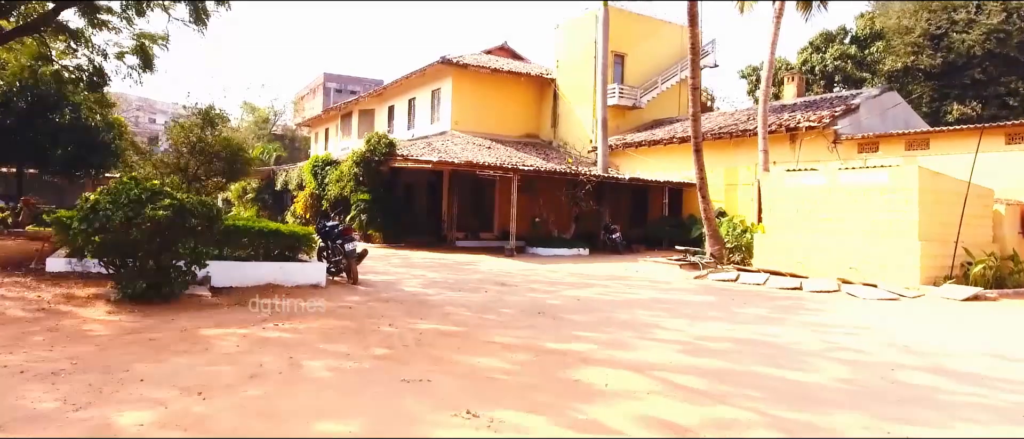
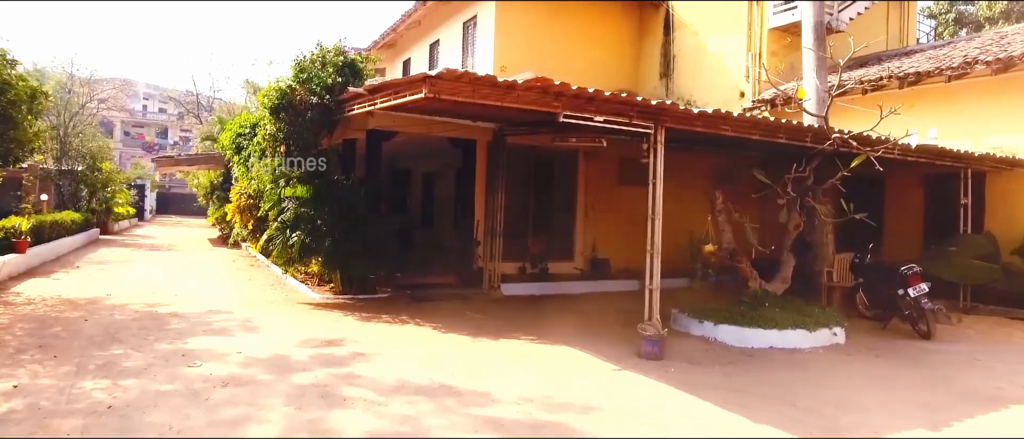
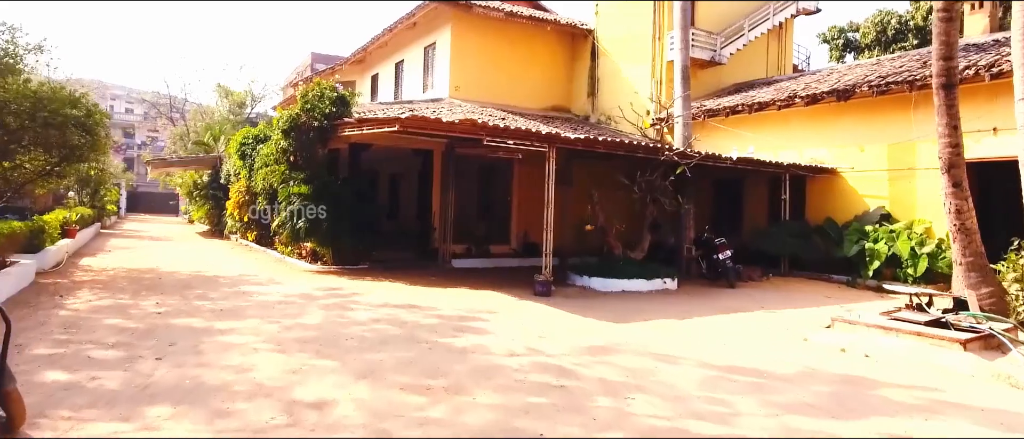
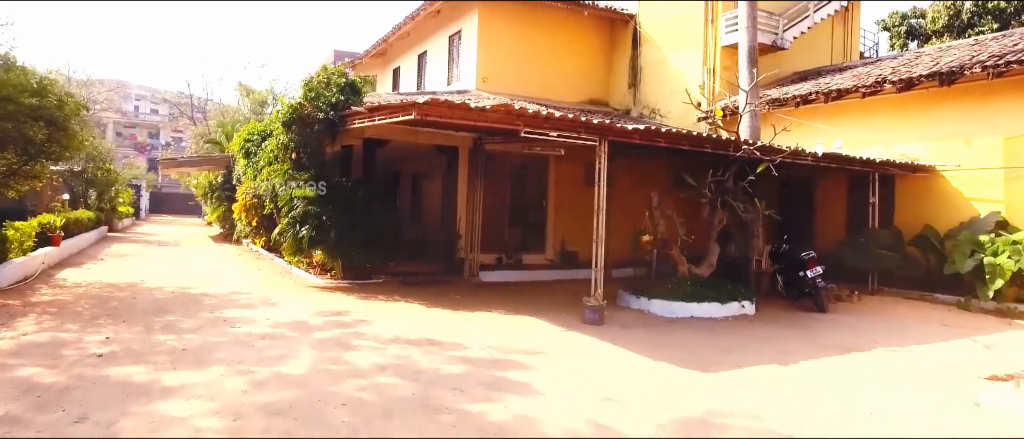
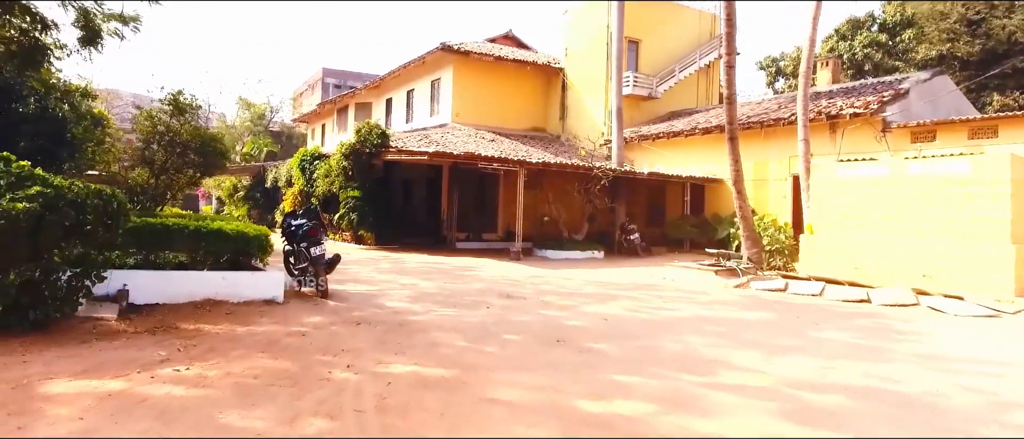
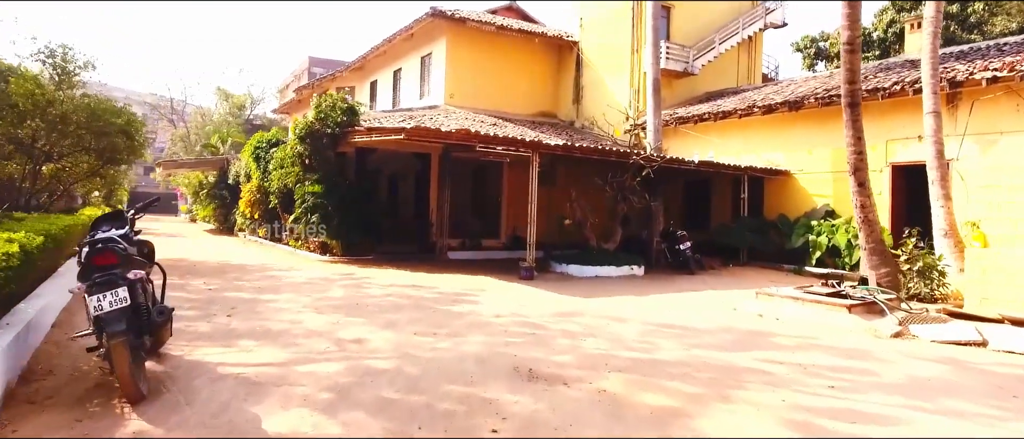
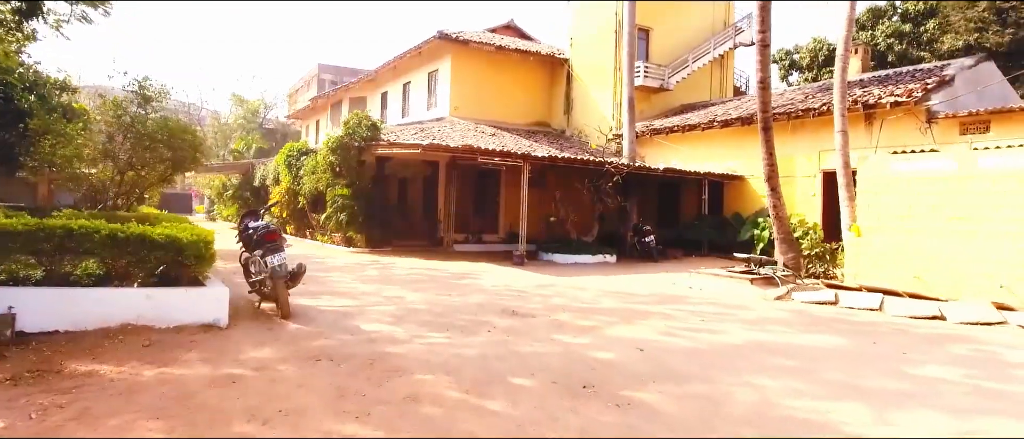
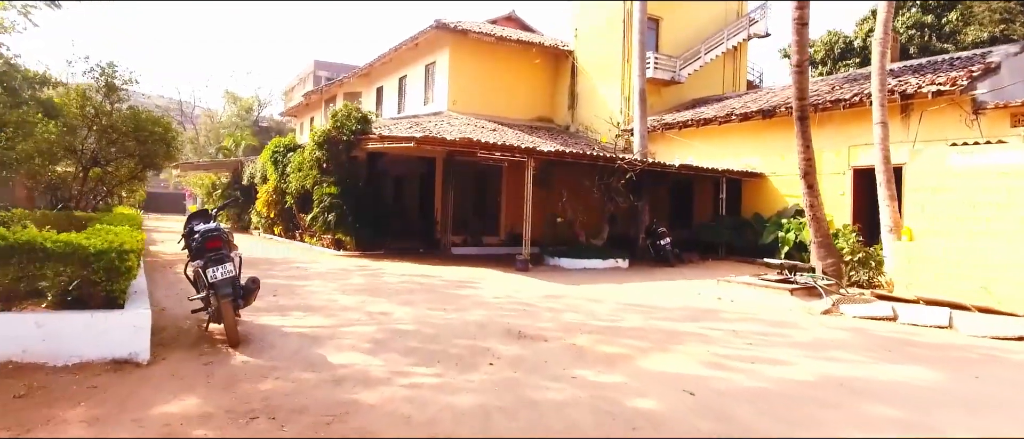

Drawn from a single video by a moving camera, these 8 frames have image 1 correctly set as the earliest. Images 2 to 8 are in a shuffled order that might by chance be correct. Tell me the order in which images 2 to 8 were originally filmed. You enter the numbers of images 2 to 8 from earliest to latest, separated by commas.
5, 7, 8, 6, 3, 4, 2
